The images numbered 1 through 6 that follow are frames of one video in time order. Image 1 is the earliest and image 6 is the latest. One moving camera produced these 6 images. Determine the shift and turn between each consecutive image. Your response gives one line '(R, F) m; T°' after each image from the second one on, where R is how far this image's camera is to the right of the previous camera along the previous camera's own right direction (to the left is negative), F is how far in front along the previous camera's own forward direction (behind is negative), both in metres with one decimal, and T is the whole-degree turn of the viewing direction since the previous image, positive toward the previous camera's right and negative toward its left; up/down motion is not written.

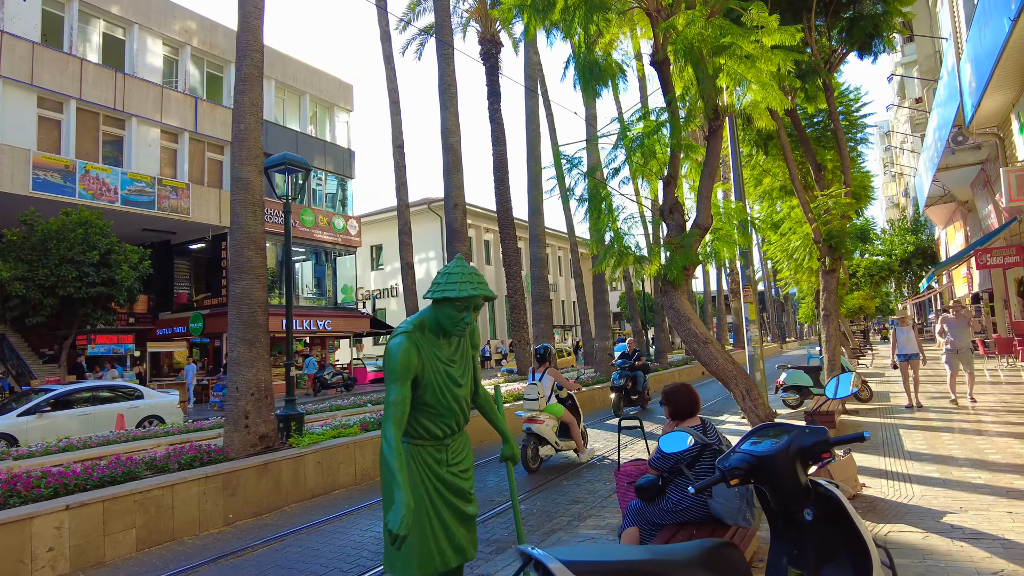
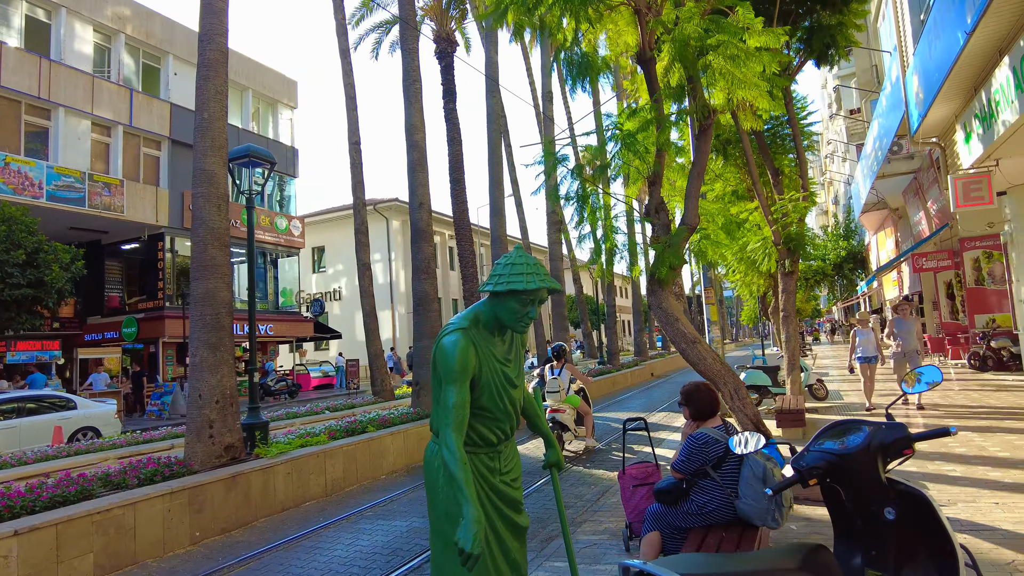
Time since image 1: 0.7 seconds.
(-0.5, +0.2) m; +5°
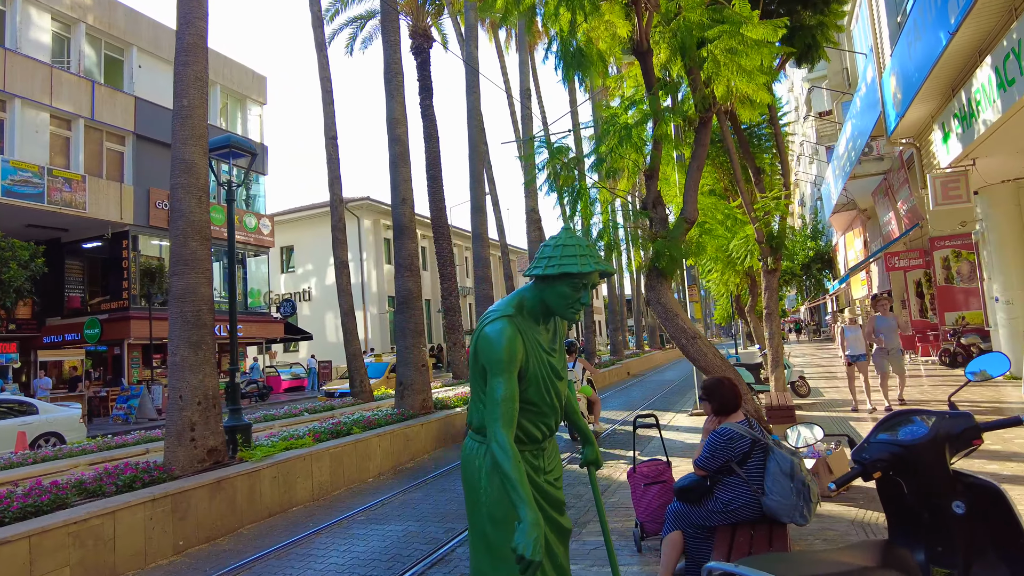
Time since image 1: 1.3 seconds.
(-0.3, +0.2) m; +3°
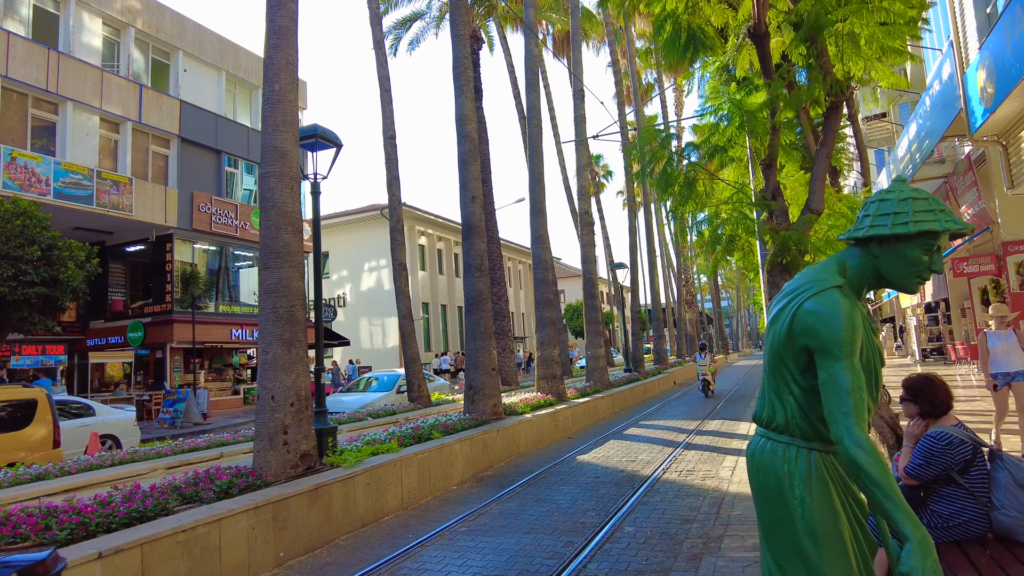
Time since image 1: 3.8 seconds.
(-0.9, +0.4) m; -2°
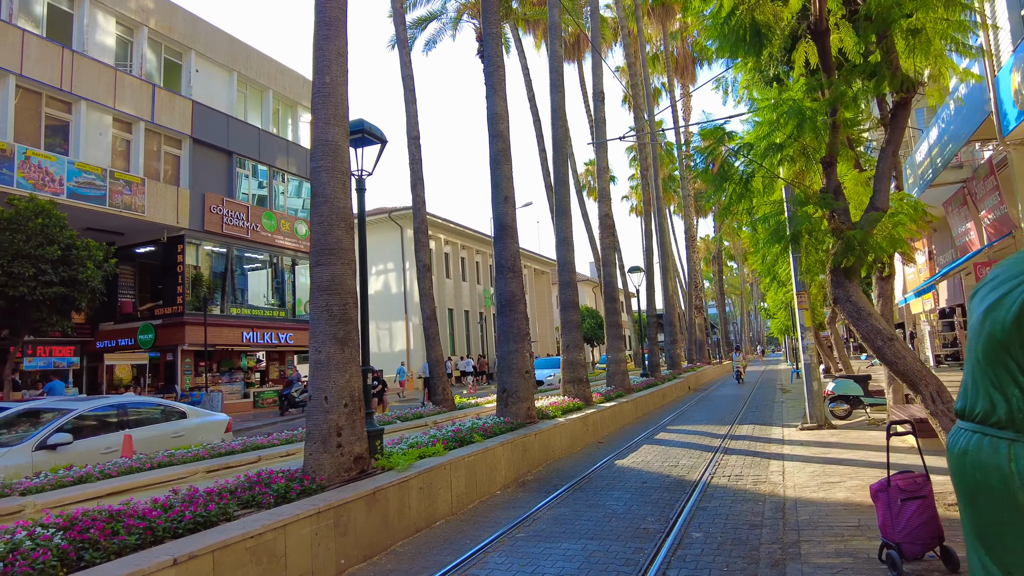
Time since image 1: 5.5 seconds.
(-0.6, +0.2) m; 0°
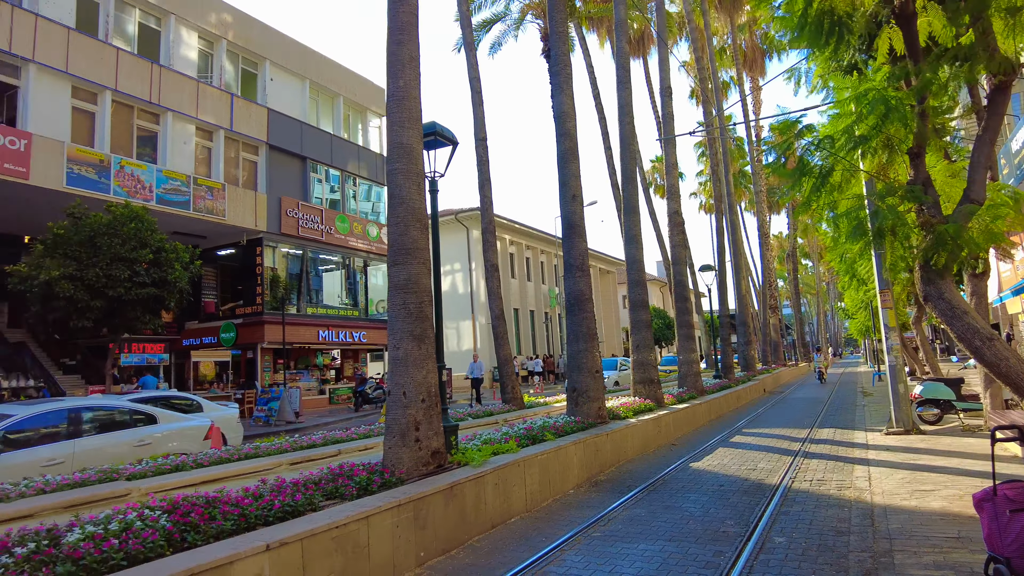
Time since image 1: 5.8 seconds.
(-0.1, 0.0) m; -6°
